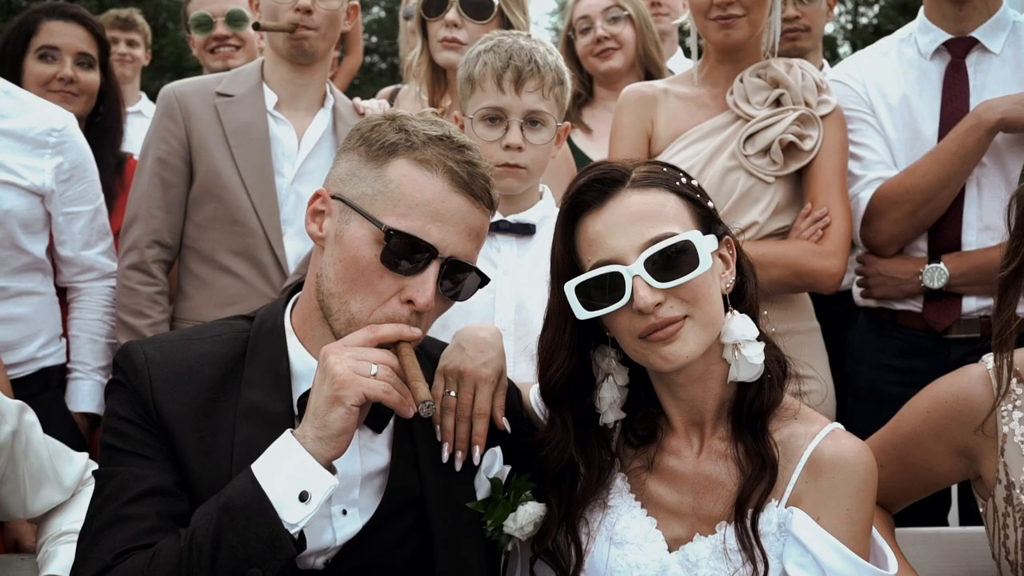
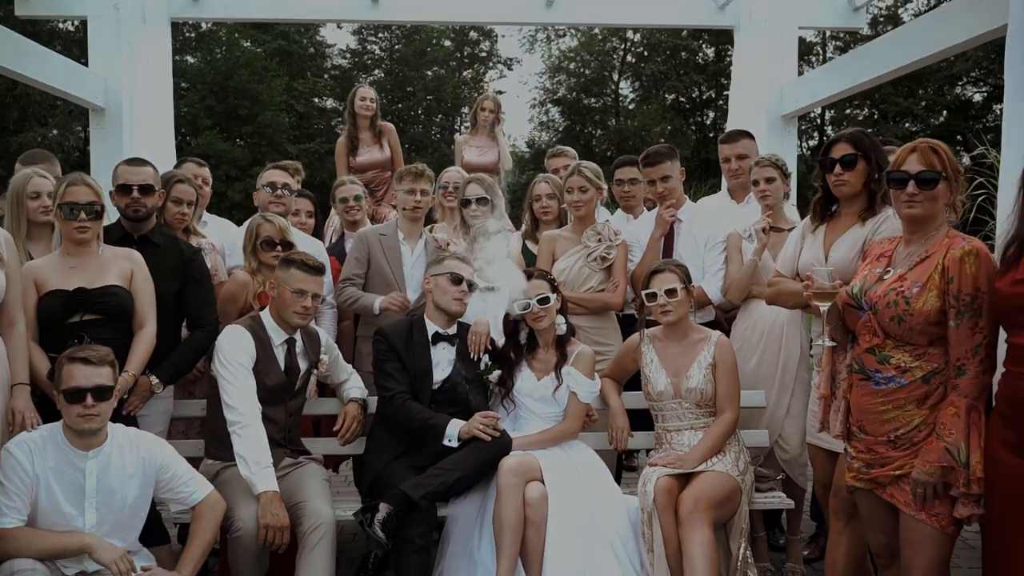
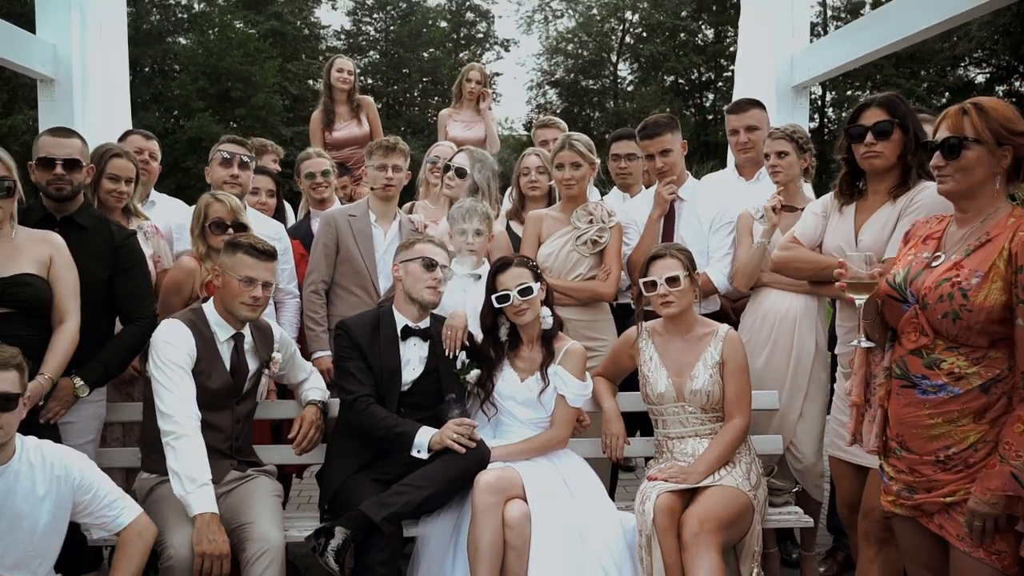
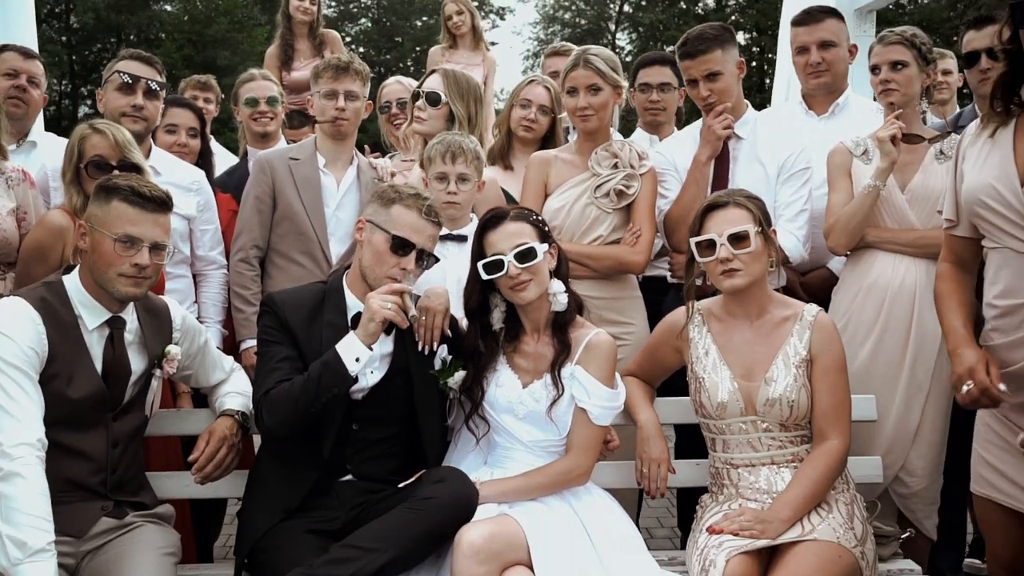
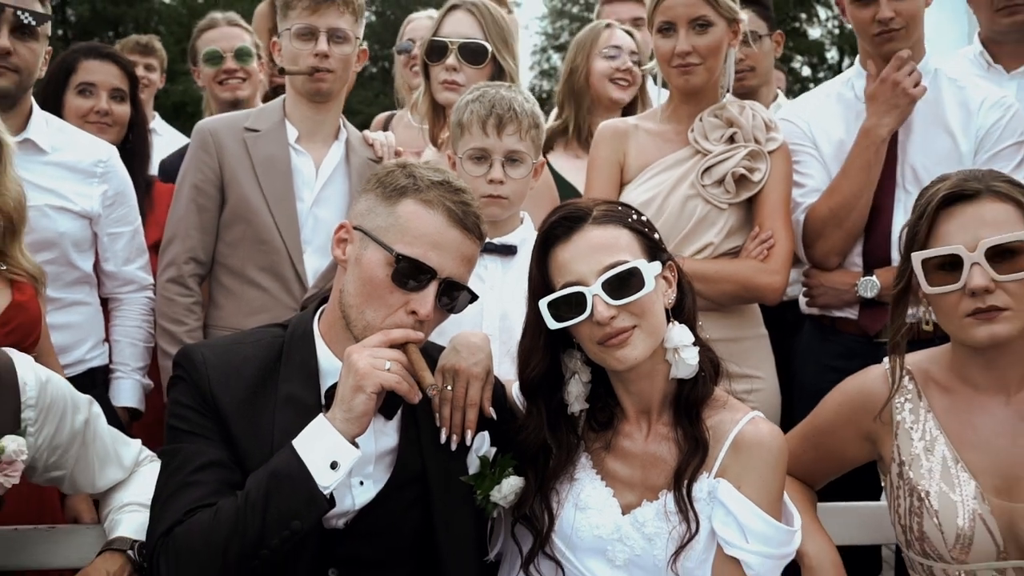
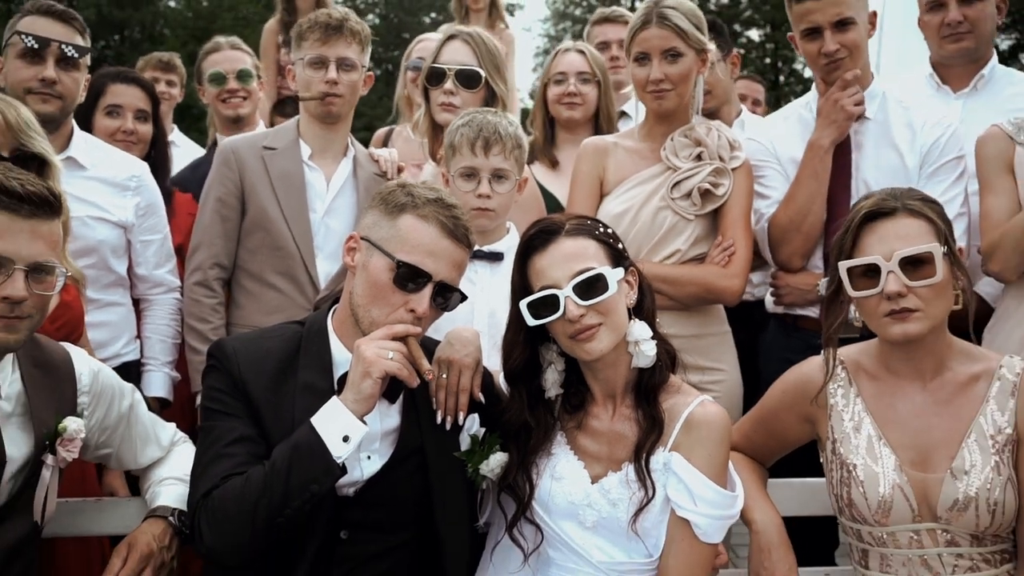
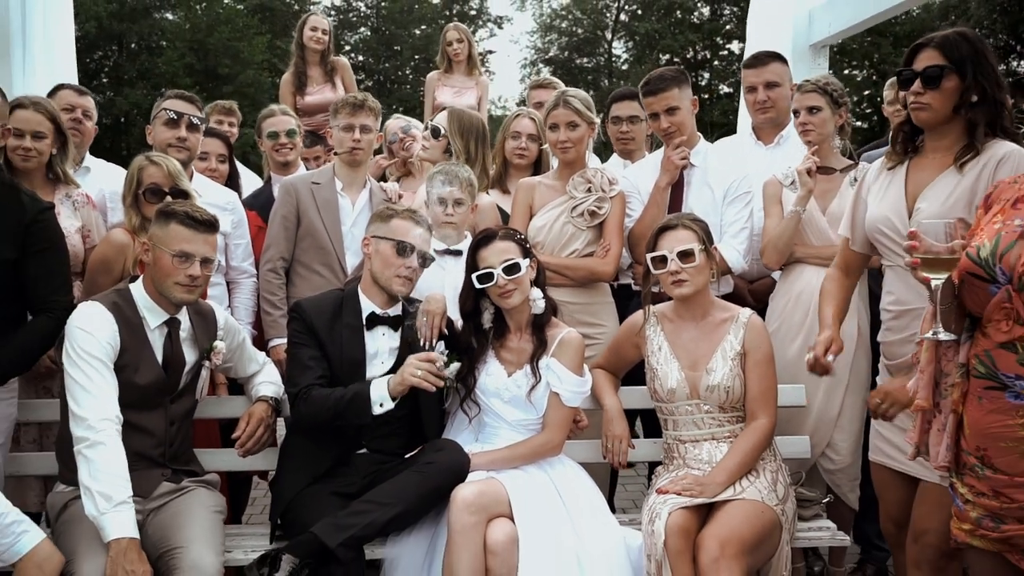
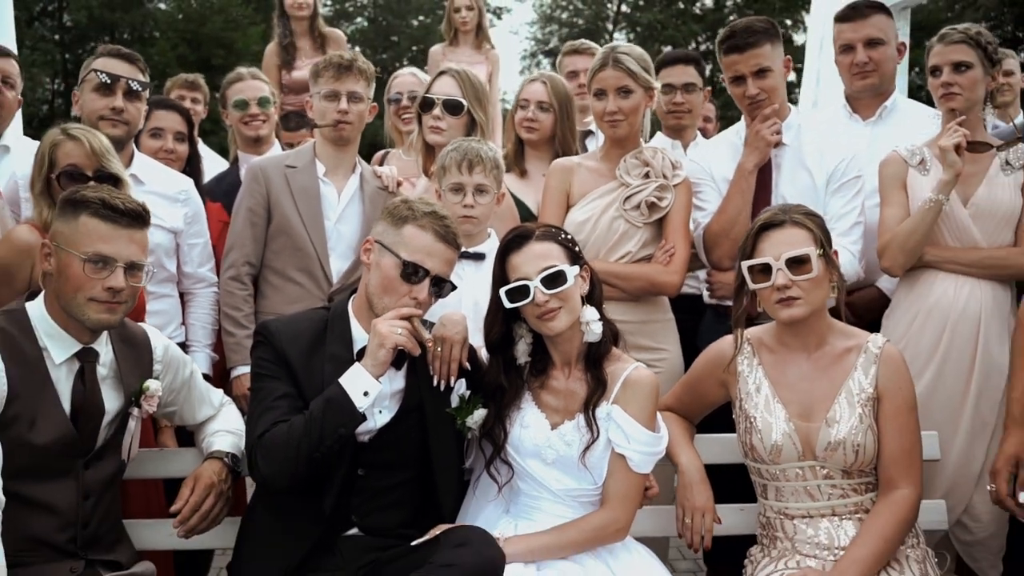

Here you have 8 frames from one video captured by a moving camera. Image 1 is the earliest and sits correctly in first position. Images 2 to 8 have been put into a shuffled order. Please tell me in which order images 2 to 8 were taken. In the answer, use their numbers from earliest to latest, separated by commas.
5, 6, 8, 4, 7, 3, 2
